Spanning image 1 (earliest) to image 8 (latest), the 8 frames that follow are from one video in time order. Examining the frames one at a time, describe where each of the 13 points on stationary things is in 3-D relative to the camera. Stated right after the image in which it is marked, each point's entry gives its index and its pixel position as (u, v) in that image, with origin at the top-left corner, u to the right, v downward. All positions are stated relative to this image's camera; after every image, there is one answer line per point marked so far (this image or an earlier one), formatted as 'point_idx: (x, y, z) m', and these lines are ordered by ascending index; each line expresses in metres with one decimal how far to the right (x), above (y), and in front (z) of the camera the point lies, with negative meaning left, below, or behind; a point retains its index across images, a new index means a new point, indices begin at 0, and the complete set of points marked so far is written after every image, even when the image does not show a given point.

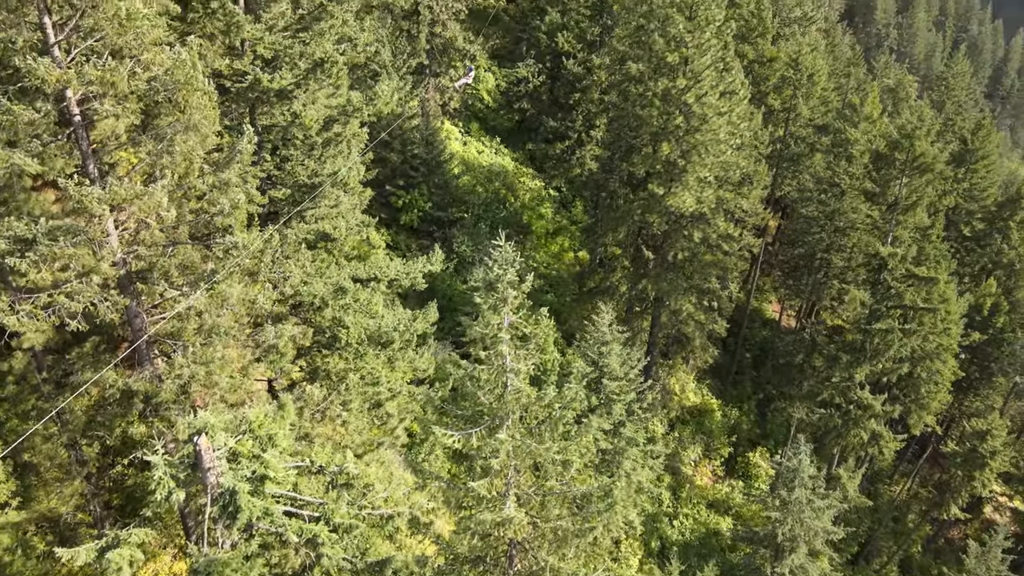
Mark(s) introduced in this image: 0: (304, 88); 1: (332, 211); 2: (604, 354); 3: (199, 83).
0: (-3.5, +3.6, +12.9) m
1: (-3.2, +1.6, +14.0) m
2: (+2.3, -1.5, +17.8) m
3: (-3.7, +2.8, +9.3) m
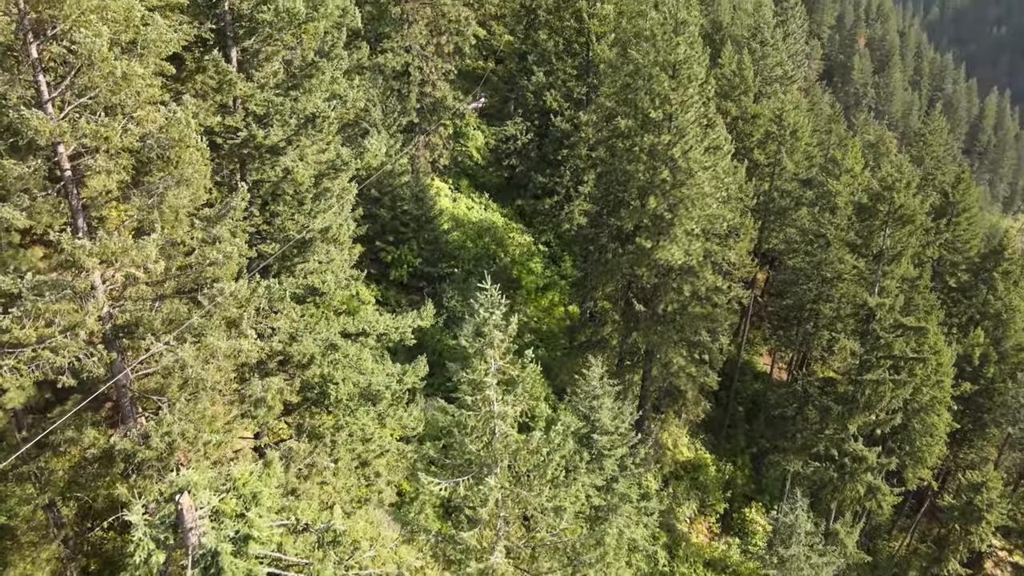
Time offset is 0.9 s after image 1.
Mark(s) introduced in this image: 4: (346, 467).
0: (-3.9, +2.5, +13.3) m
1: (-3.6, +0.4, +14.2) m
2: (+2.0, -2.9, +17.9) m
3: (-4.2, +1.9, +9.7) m
4: (-3.2, -3.4, +14.2) m
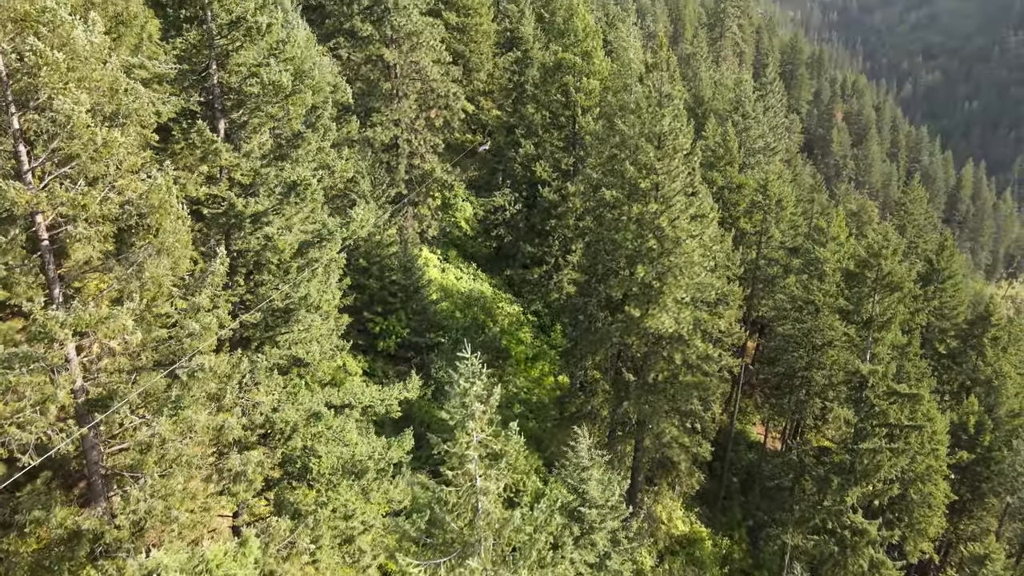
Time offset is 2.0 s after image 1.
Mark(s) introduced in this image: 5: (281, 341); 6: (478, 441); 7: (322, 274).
0: (-4.2, +1.3, +13.2) m
1: (-3.9, -0.9, +14.0) m
2: (+1.7, -4.5, +17.4) m
3: (-4.3, +1.0, +9.6) m
4: (-3.3, -4.7, +13.6) m
5: (-4.2, -1.0, +13.4) m
6: (-0.4, -2.1, +10.4) m
7: (-3.6, +0.2, +14.1) m
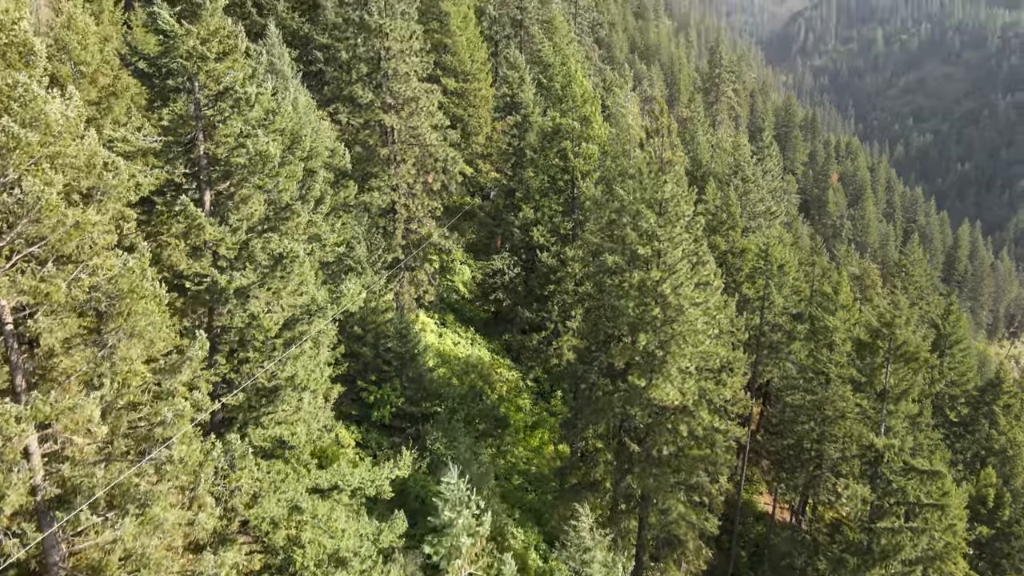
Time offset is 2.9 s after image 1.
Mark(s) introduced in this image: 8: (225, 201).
0: (-4.2, 0.0, +12.7) m
1: (-3.9, -2.2, +13.2) m
2: (+1.7, -6.1, +16.3) m
3: (-4.4, 0.0, +9.0) m
4: (-3.4, -6.0, +12.5) m
5: (-4.2, -2.3, +12.7) m
6: (-0.4, -3.2, +9.6) m
7: (-3.6, -1.1, +13.4) m
8: (-4.9, +1.5, +12.6) m
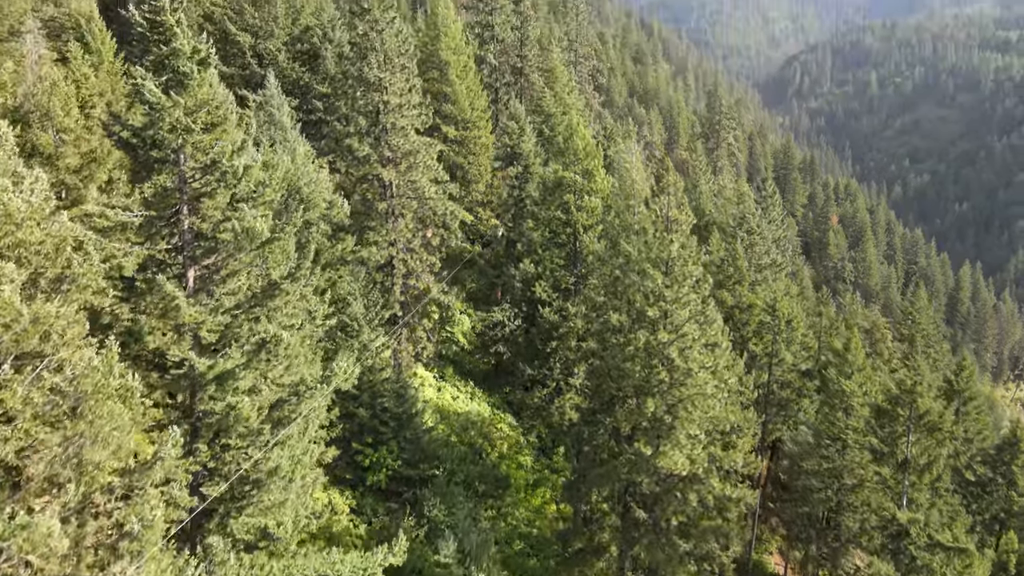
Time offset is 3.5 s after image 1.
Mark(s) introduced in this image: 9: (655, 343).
0: (-4.2, -1.3, +11.9) m
1: (-3.9, -3.5, +12.4) m
2: (+1.7, -7.5, +15.3) m
3: (-4.3, -1.0, +8.2) m
4: (-3.3, -7.2, +11.5) m
5: (-4.2, -3.5, +11.8) m
6: (-0.4, -4.2, +8.7) m
7: (-3.6, -2.4, +12.6) m
8: (-4.8, +0.2, +12.0) m
9: (+3.7, -1.5, +19.5) m
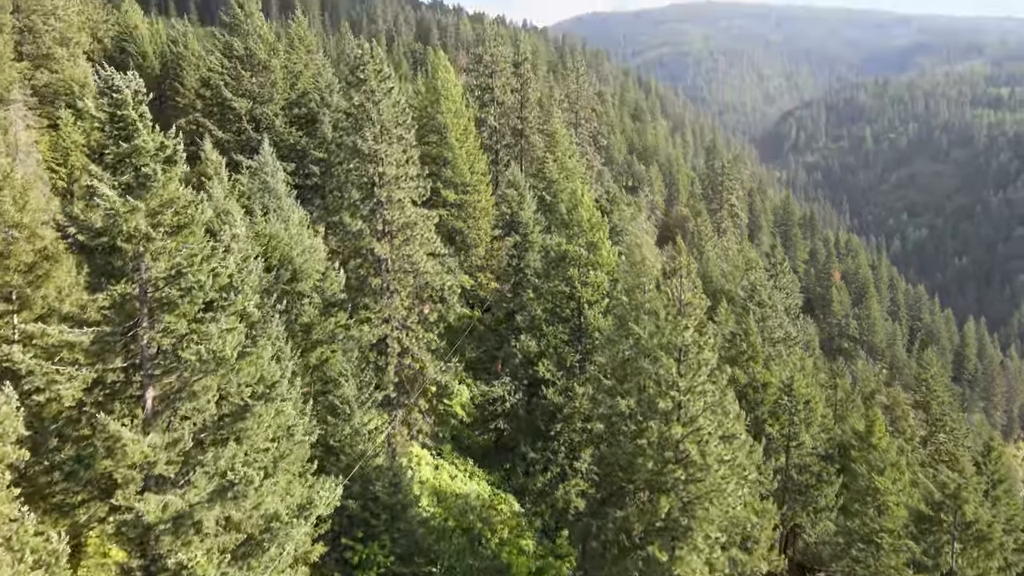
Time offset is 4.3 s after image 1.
0: (-4.1, -2.9, +10.4) m
1: (-3.8, -5.1, +10.7) m
2: (+1.8, -9.3, +13.3) m
3: (-4.3, -2.4, +6.8) m
4: (-3.3, -8.8, +9.6) m
5: (-4.1, -5.1, +10.2) m
6: (-0.4, -5.6, +7.0) m
7: (-3.5, -4.1, +11.1) m
8: (-4.8, -1.4, +10.6) m
9: (+3.8, -3.6, +17.9) m
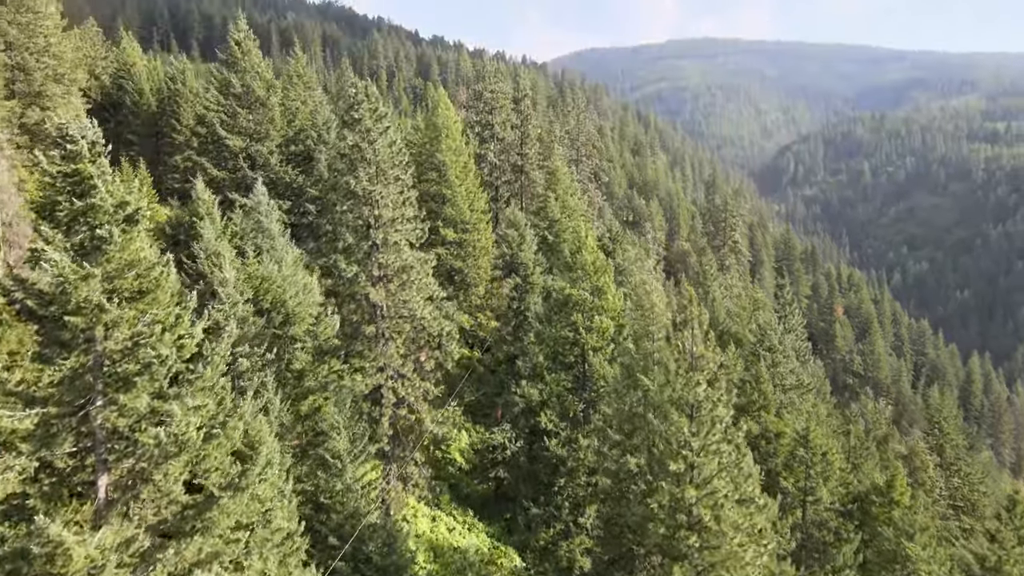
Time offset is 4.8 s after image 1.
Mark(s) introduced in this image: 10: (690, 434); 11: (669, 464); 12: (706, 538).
0: (-4.1, -3.7, +9.2) m
1: (-3.8, -6.0, +9.4) m
2: (+1.8, -10.3, +11.8) m
3: (-4.2, -3.1, +5.6) m
4: (-3.3, -9.6, +8.1) m
5: (-4.1, -6.0, +8.9) m
6: (-0.3, -6.3, +5.6) m
7: (-3.5, -4.9, +9.8) m
8: (-4.8, -2.2, +9.4) m
9: (+3.8, -4.8, +16.7) m
10: (+4.0, -3.3, +16.9) m
11: (+3.6, -4.0, +17.1) m
12: (+4.3, -5.6, +16.5) m
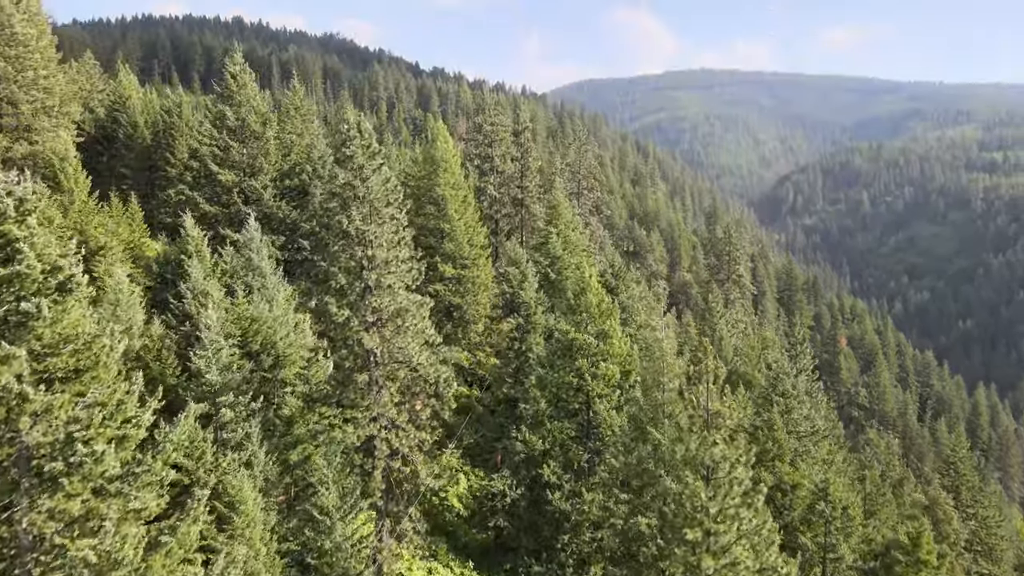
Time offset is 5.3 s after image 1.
0: (-4.1, -4.5, +7.9) m
1: (-3.8, -6.8, +8.0) m
2: (+1.8, -11.1, +10.3) m
3: (-4.2, -3.7, +4.3) m
4: (-3.2, -10.3, +6.6) m
5: (-4.1, -6.7, +7.5) m
6: (-0.3, -6.9, +4.2) m
7: (-3.5, -5.7, +8.4) m
8: (-4.7, -3.0, +8.2) m
9: (+3.8, -5.8, +15.3) m
10: (+4.0, -4.3, +15.6) m
11: (+3.6, -5.1, +15.7) m
12: (+4.3, -6.6, +15.1) m
